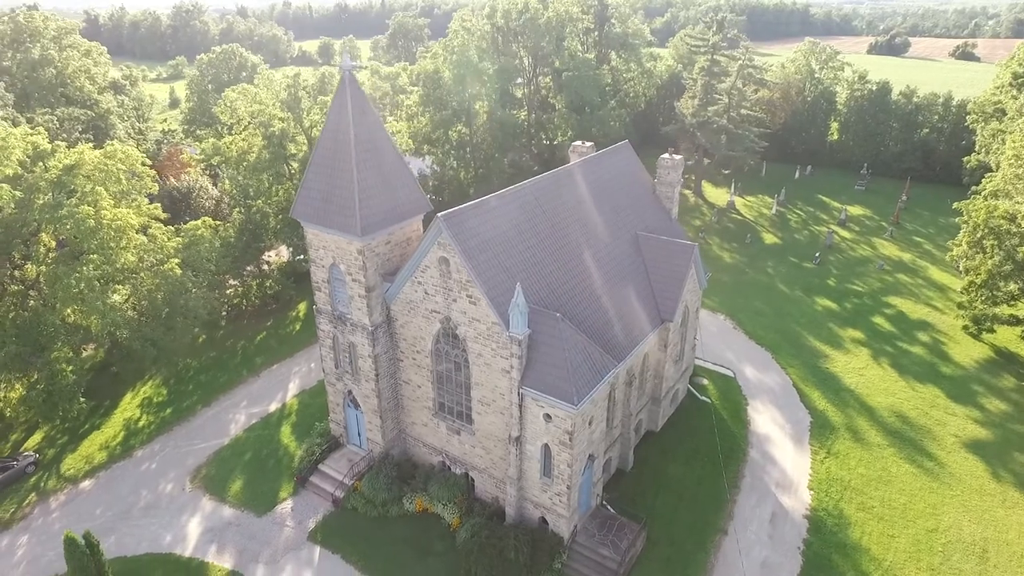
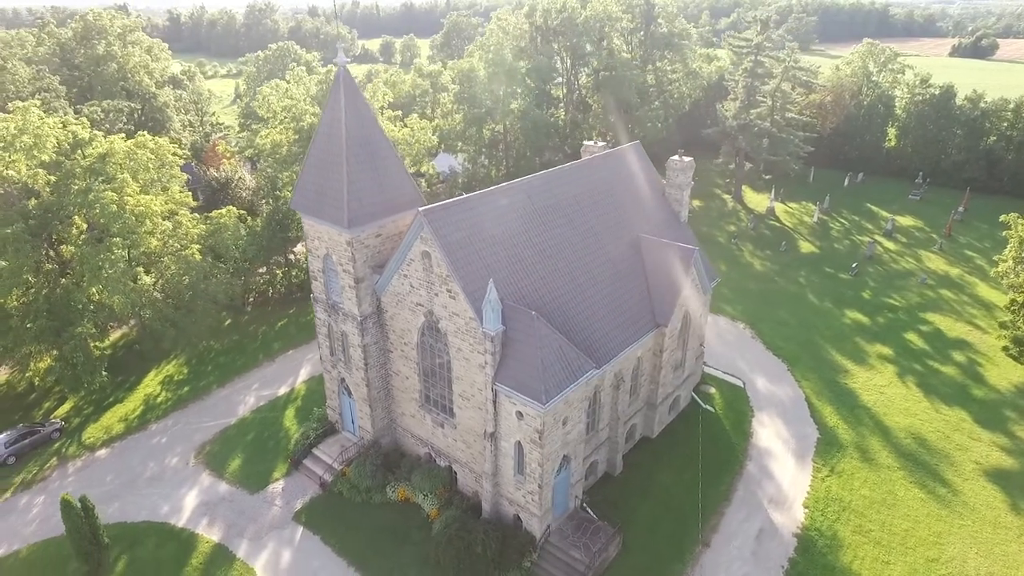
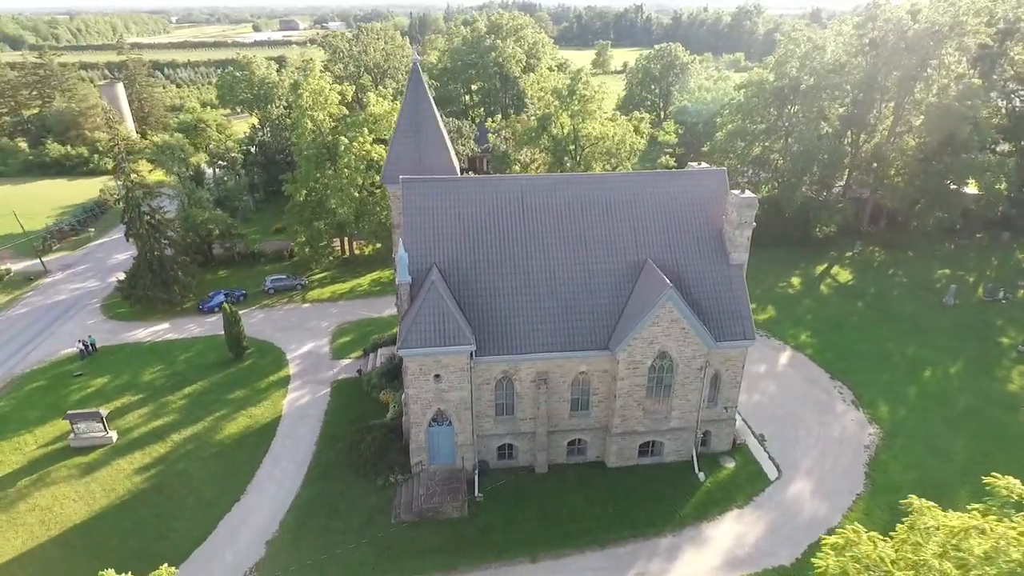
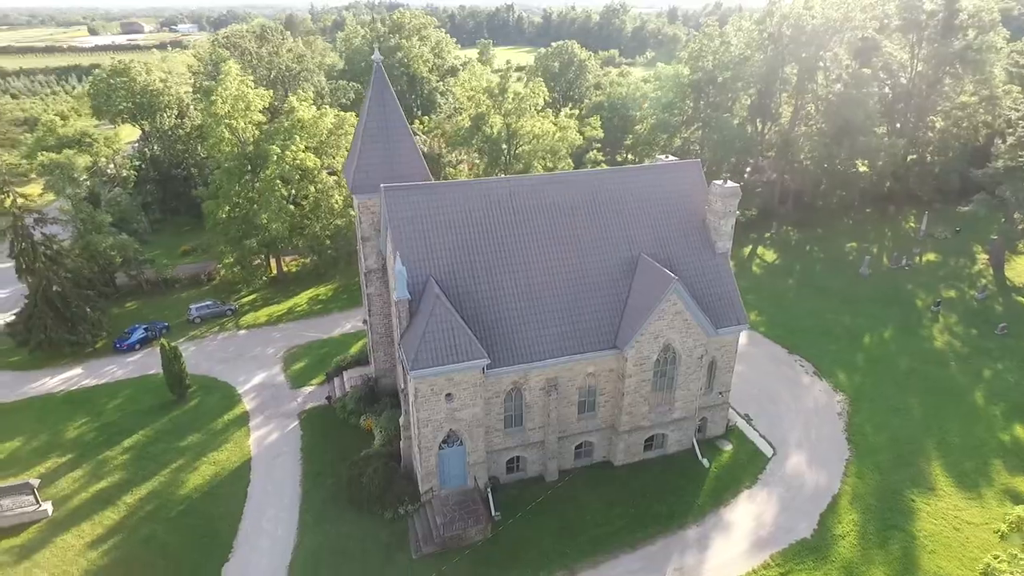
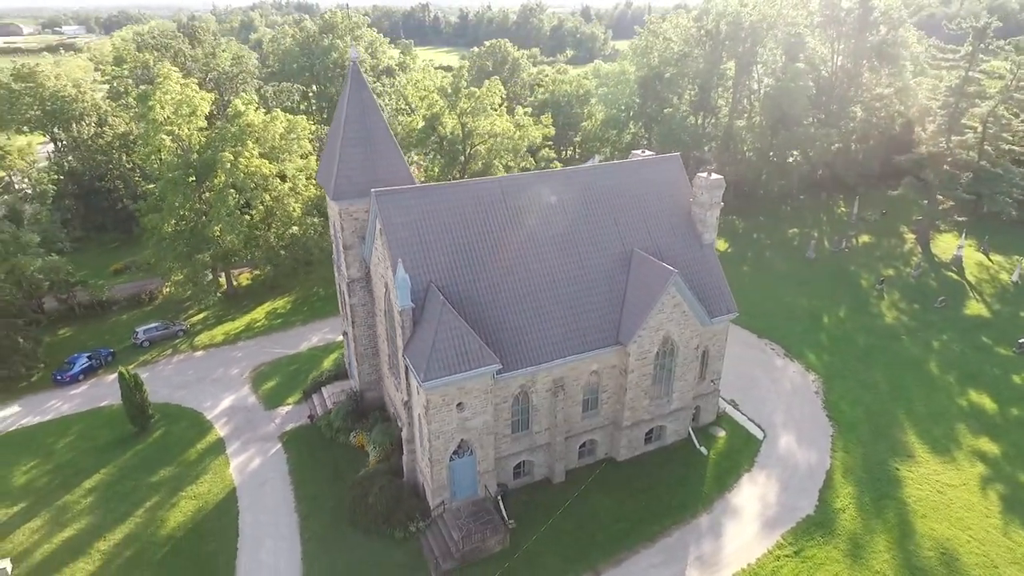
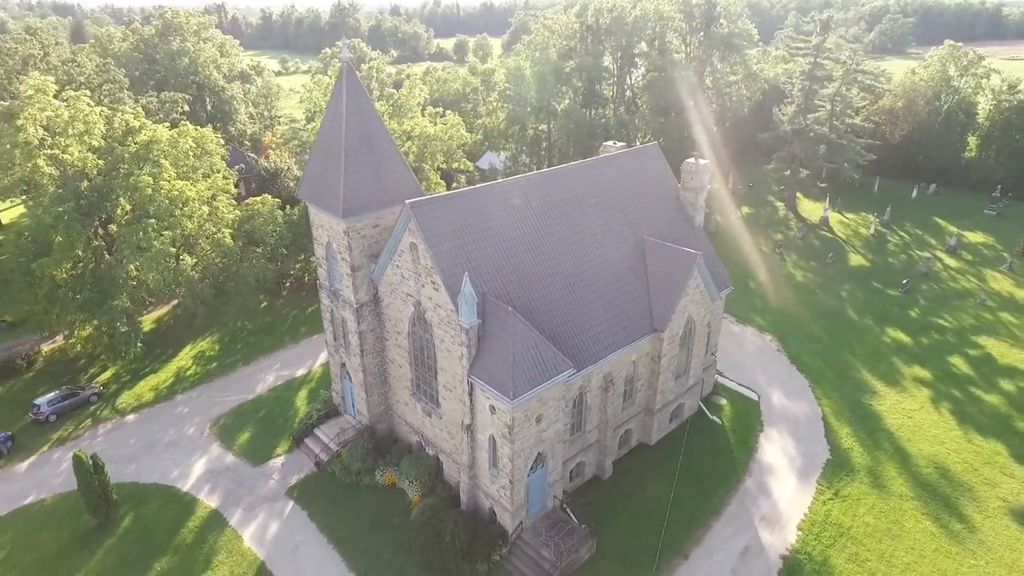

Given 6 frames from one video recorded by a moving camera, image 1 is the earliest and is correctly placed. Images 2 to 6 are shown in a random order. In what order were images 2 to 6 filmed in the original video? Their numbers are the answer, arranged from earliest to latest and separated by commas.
2, 6, 5, 4, 3
